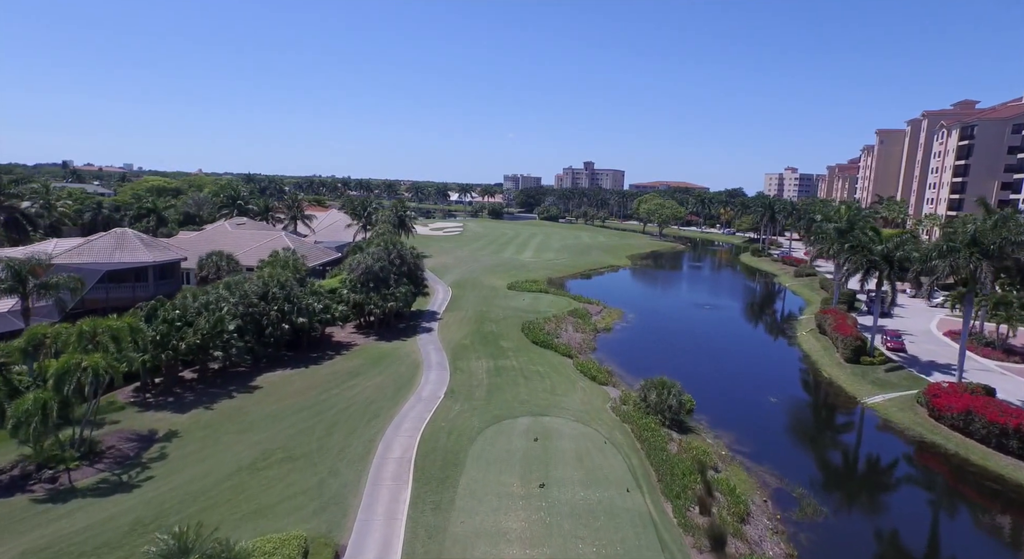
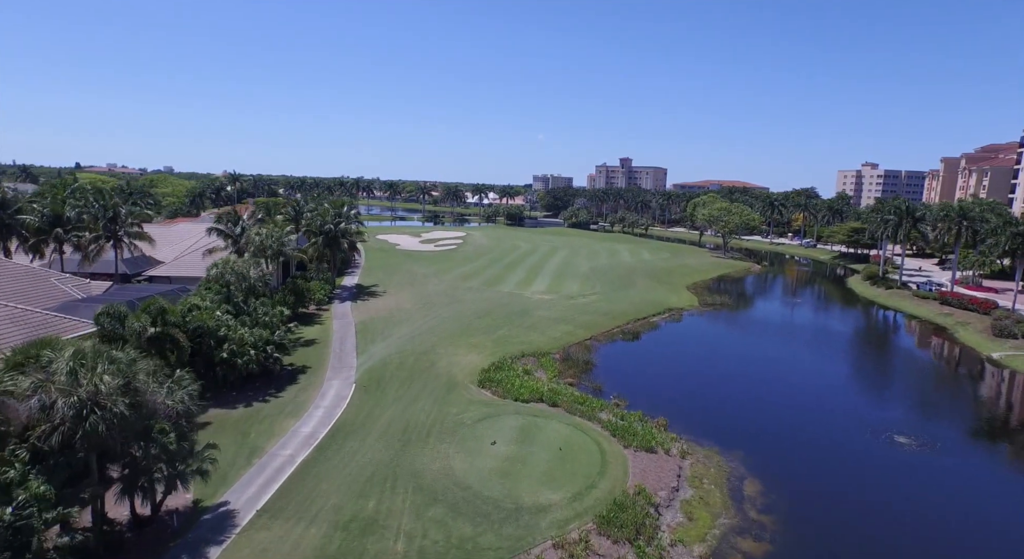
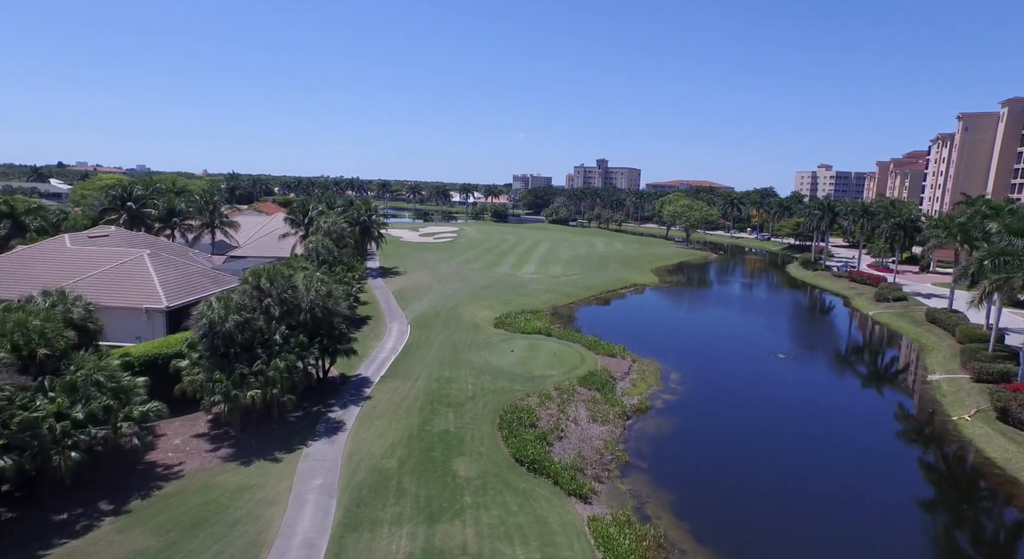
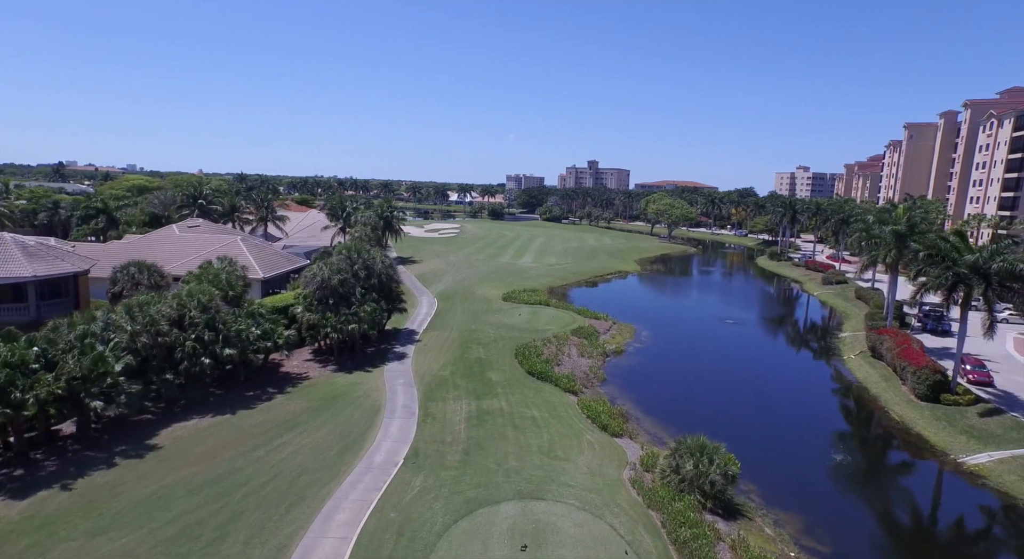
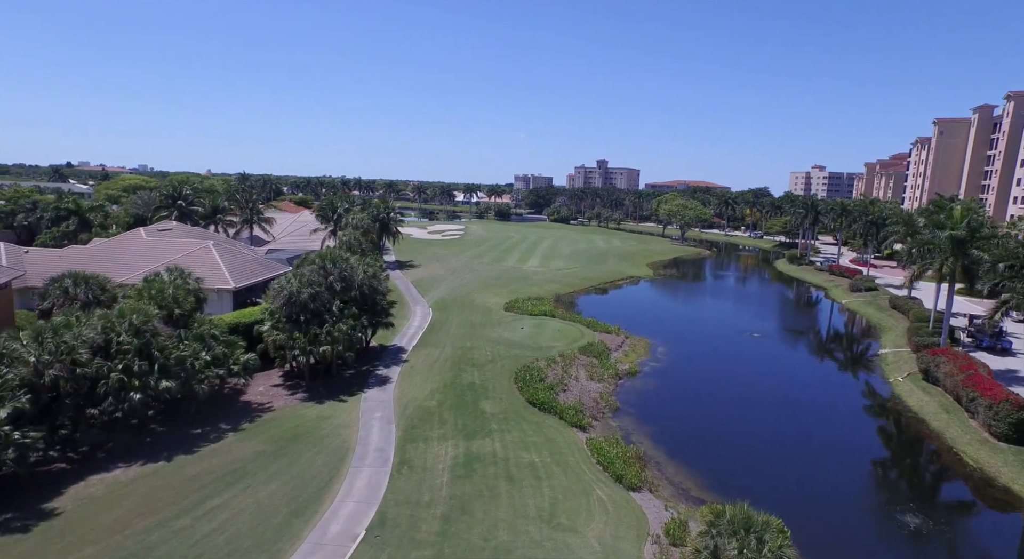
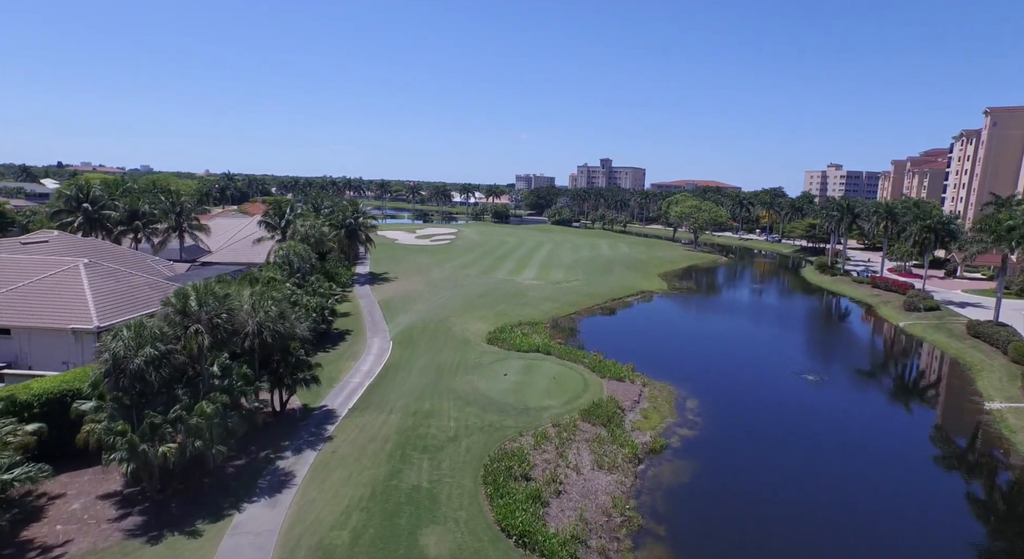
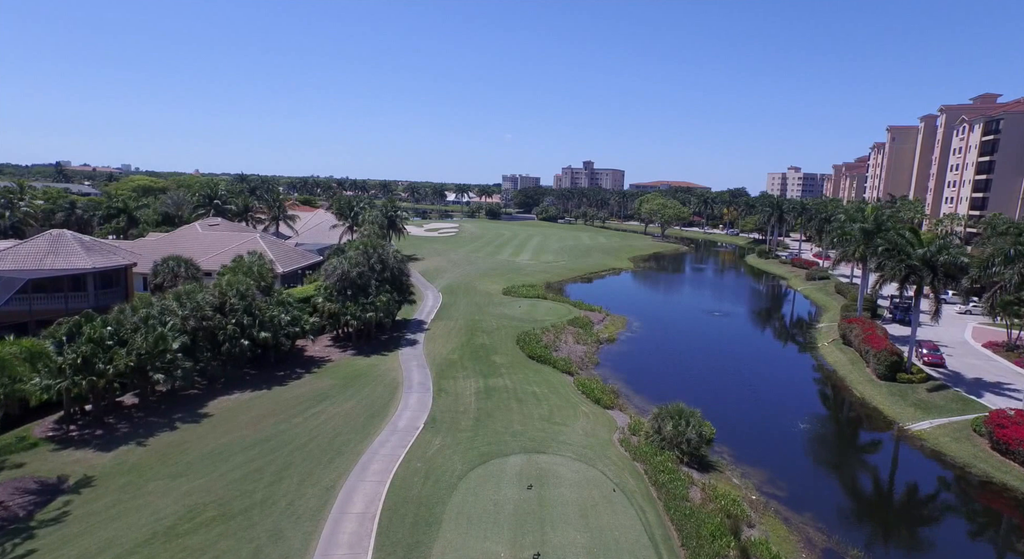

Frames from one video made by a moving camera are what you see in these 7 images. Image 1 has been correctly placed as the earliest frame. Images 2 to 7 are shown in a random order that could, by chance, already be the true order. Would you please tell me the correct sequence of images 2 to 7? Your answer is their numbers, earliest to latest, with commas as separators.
7, 4, 5, 3, 6, 2
